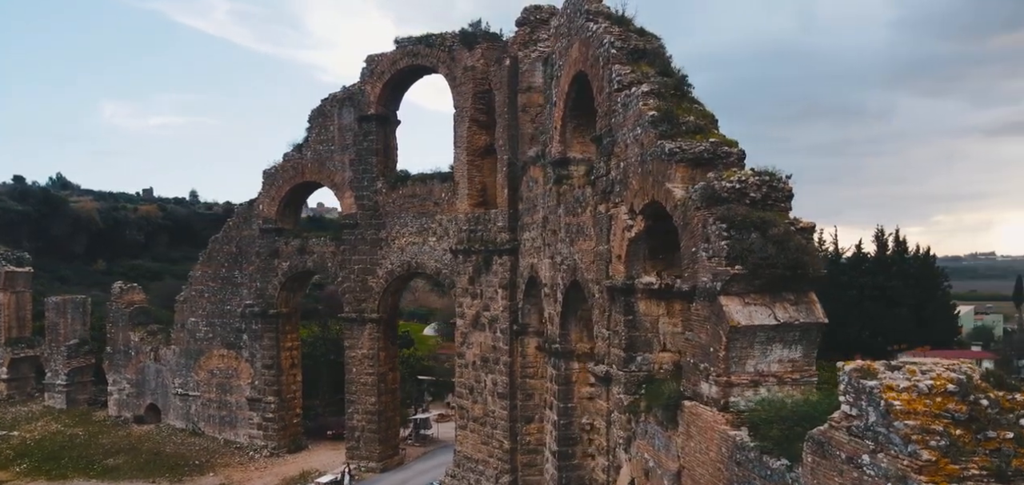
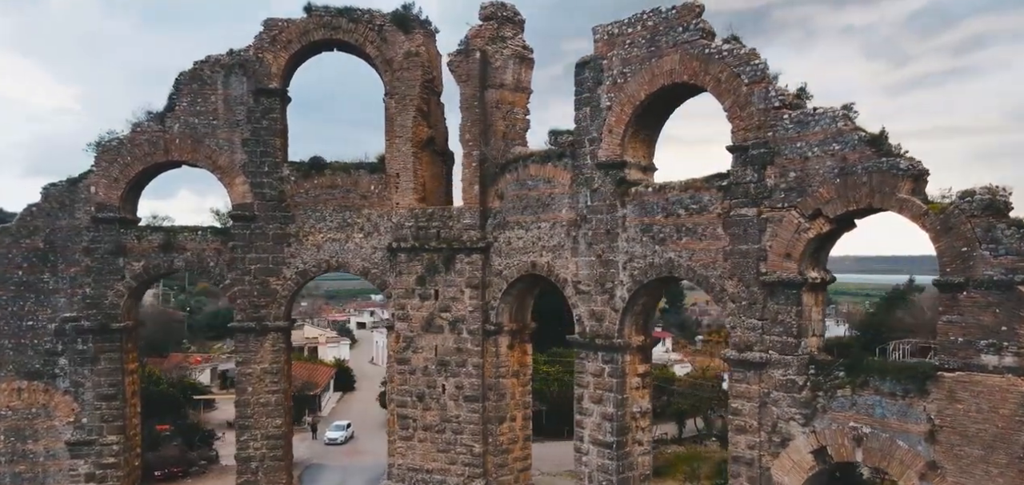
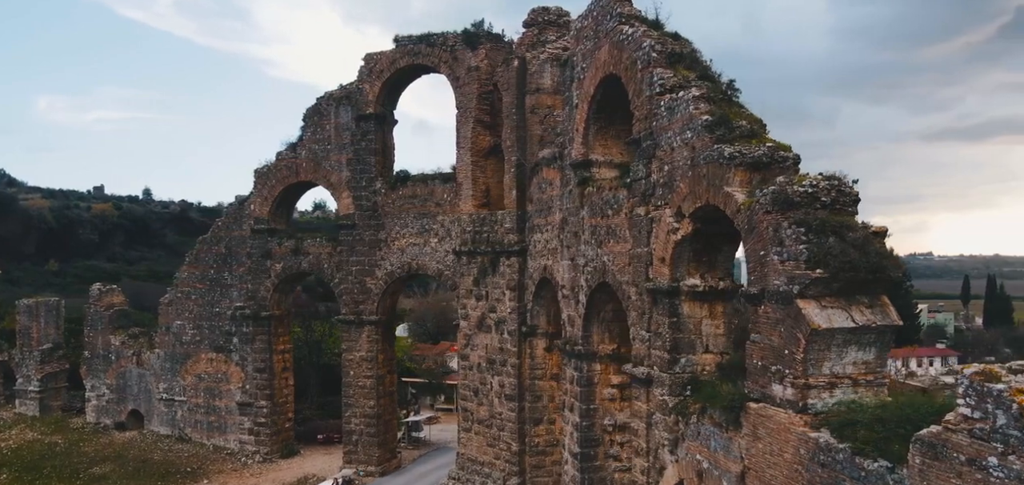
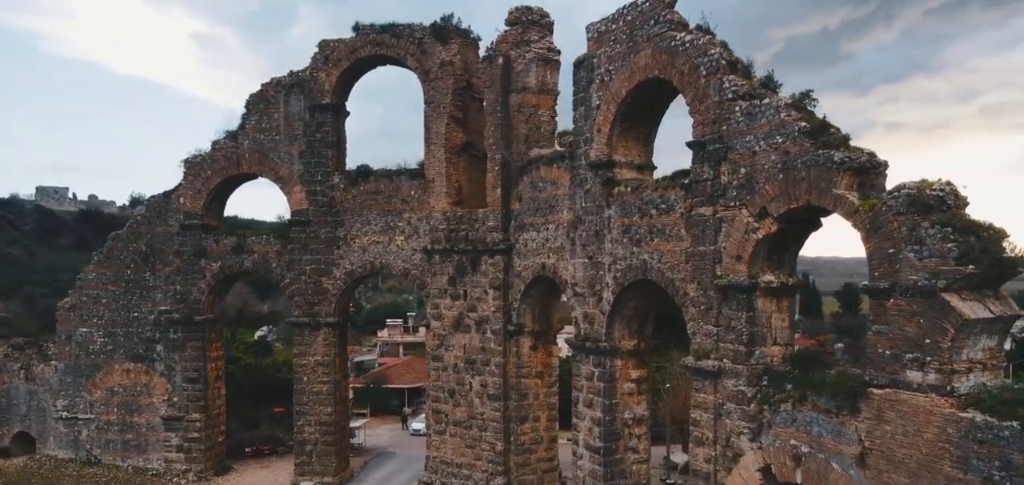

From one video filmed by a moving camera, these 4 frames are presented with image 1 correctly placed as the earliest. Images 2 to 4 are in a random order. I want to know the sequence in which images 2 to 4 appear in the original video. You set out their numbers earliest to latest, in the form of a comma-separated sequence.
3, 4, 2
